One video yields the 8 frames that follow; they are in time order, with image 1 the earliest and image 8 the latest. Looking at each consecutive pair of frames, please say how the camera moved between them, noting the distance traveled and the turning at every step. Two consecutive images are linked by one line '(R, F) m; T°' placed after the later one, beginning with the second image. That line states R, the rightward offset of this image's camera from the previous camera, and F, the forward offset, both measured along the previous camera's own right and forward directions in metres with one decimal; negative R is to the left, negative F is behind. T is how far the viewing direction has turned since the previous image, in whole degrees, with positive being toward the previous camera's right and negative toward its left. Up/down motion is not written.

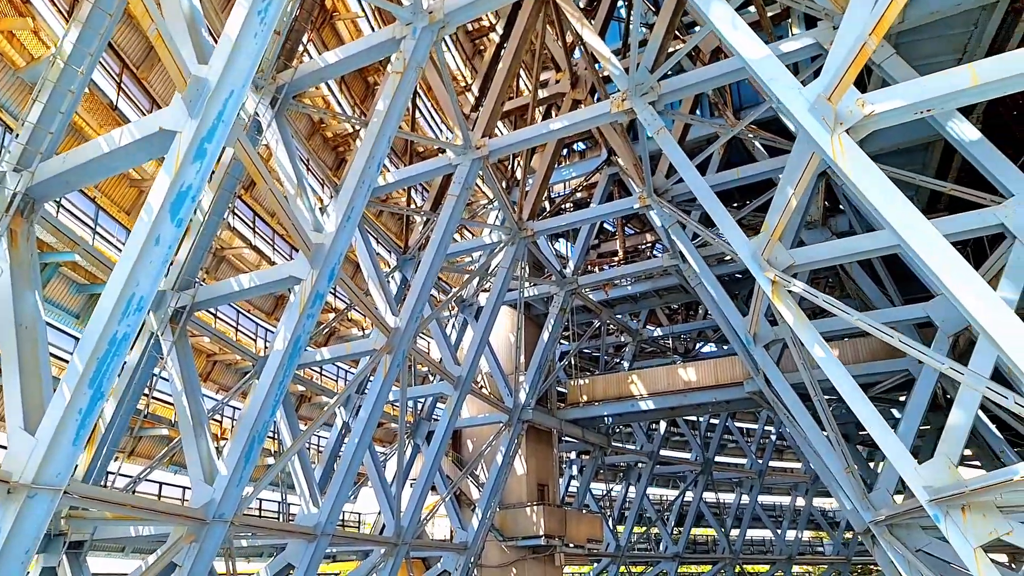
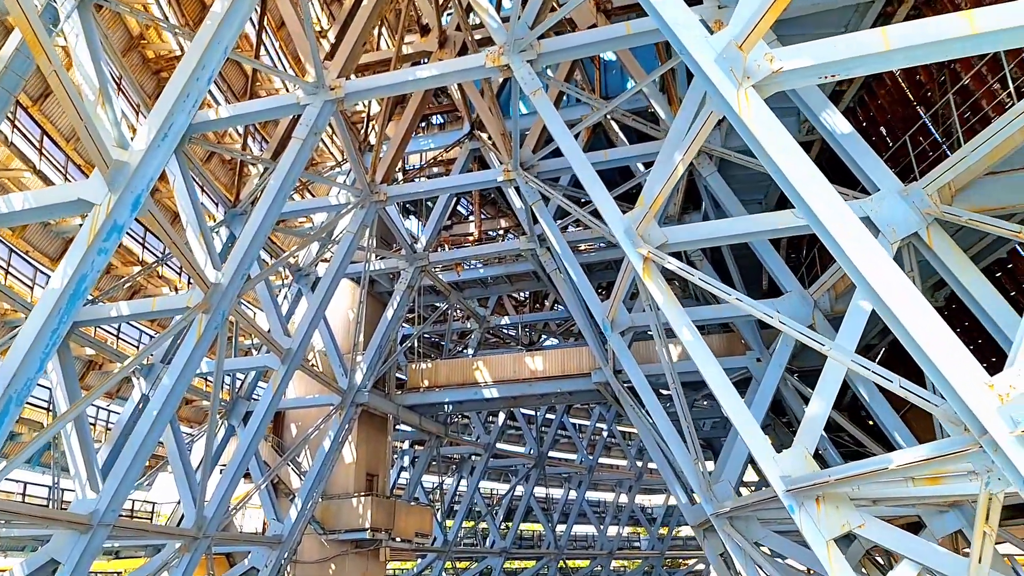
(-0.1, +1.1) m; +13°
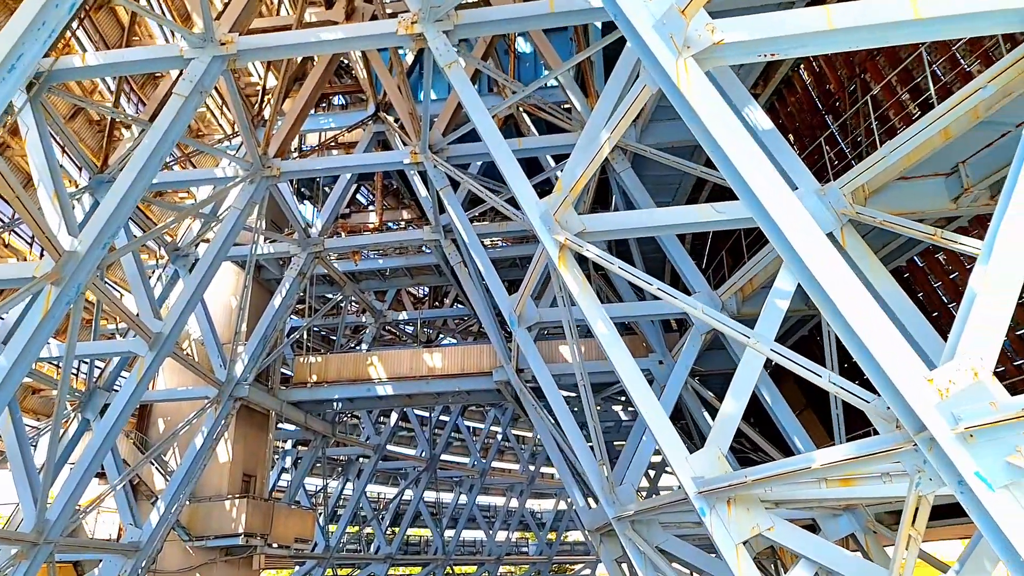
(-0.1, +0.6) m; +8°
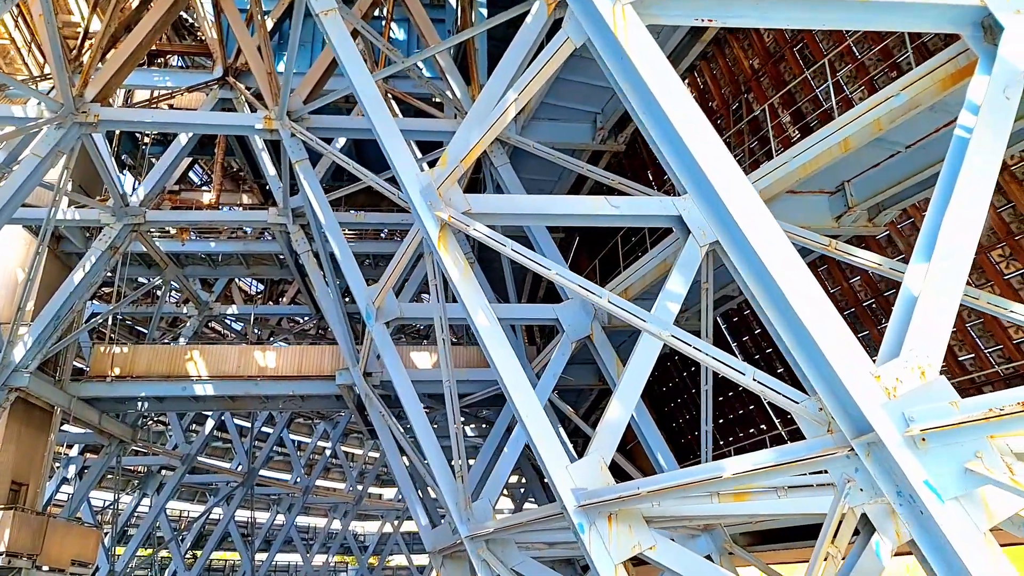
(-0.3, +1.0) m; +13°
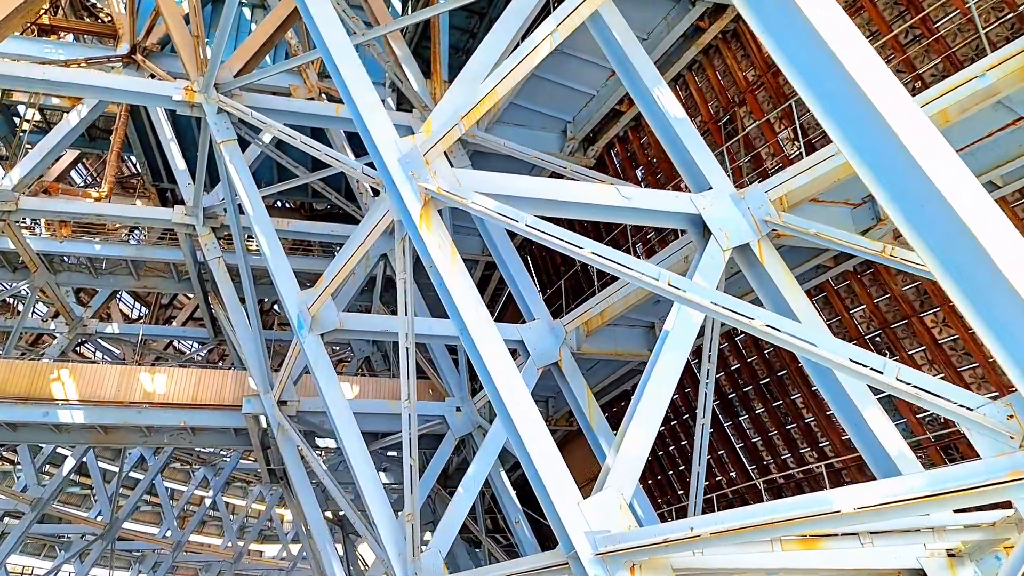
(-0.8, +1.4) m; +8°
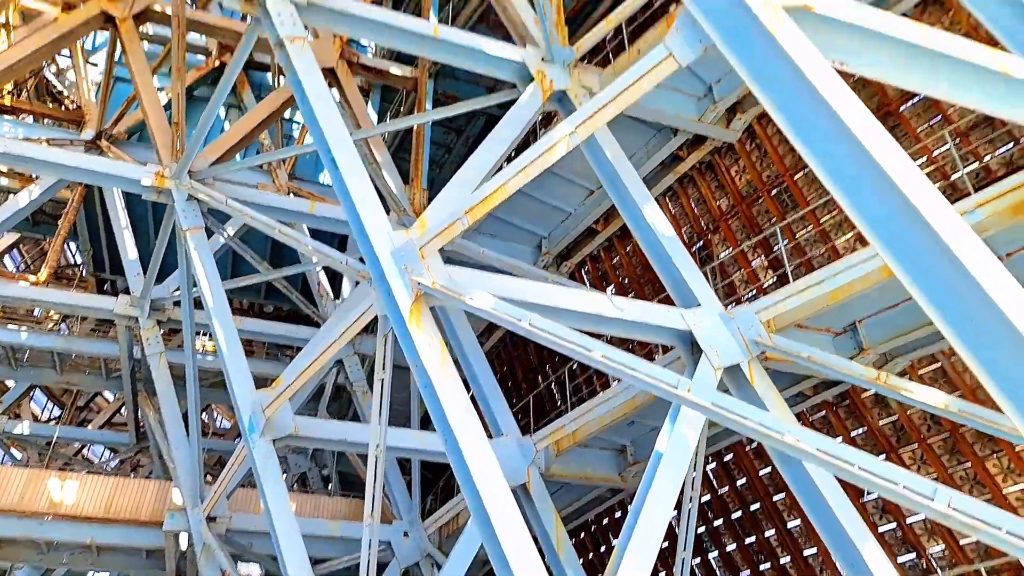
(-0.4, +0.3) m; +5°
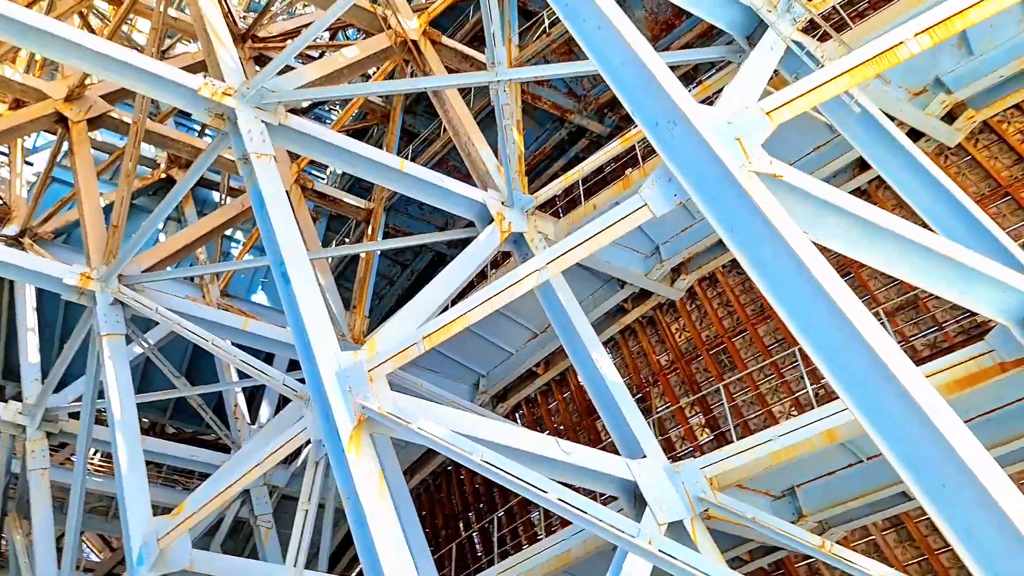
(-0.2, +0.1) m; +6°
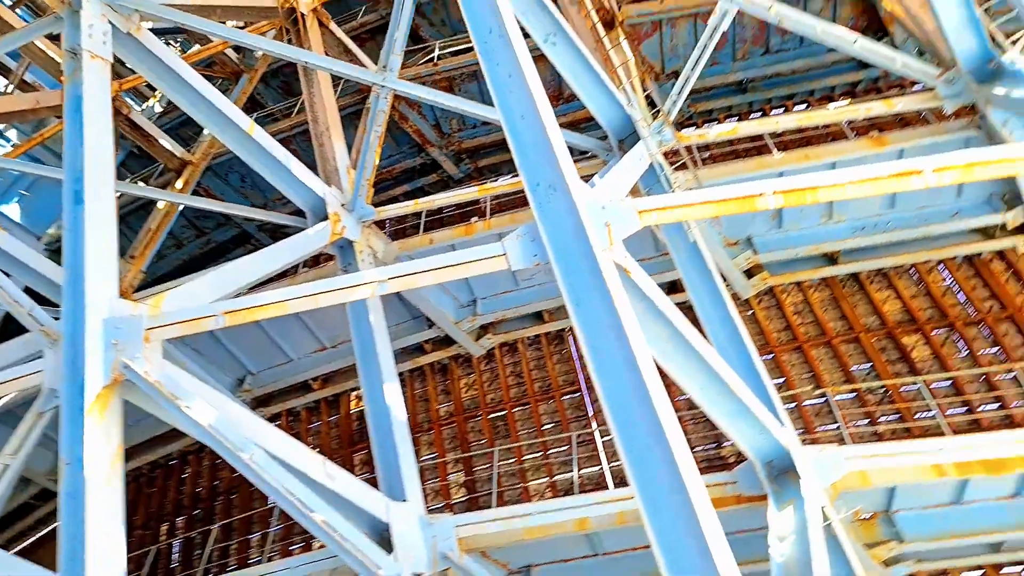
(-0.3, +0.2) m; +16°
